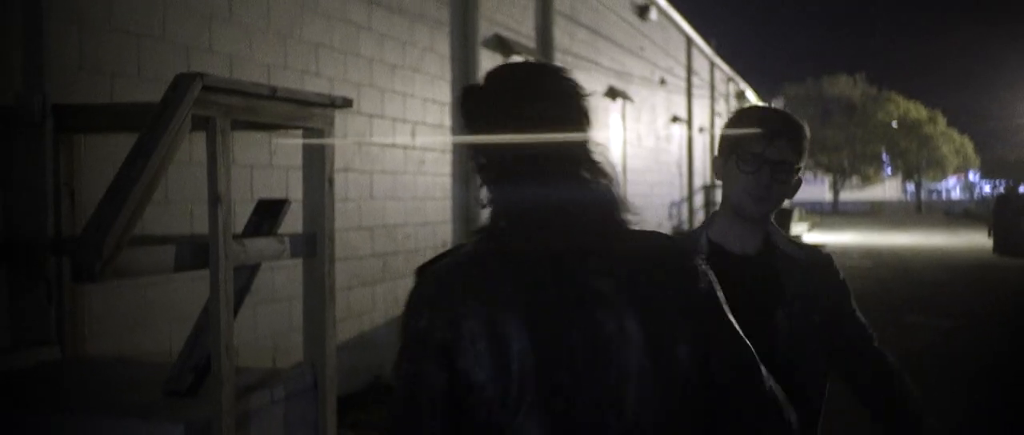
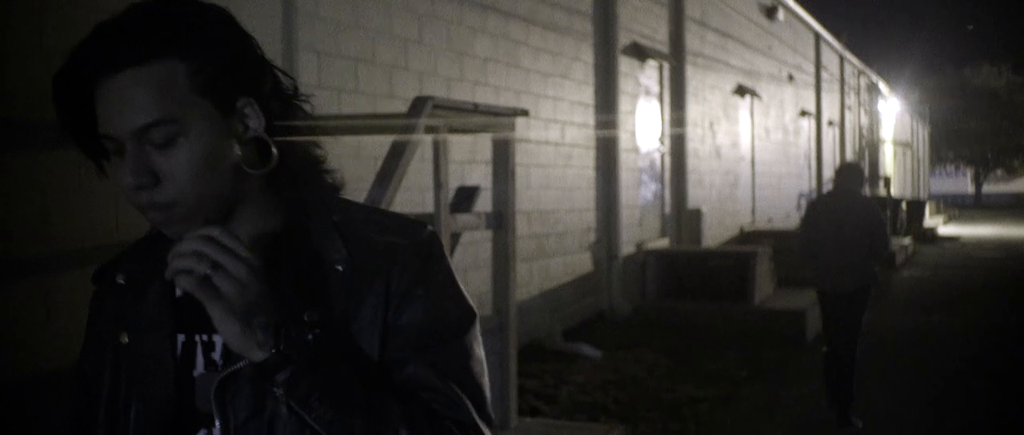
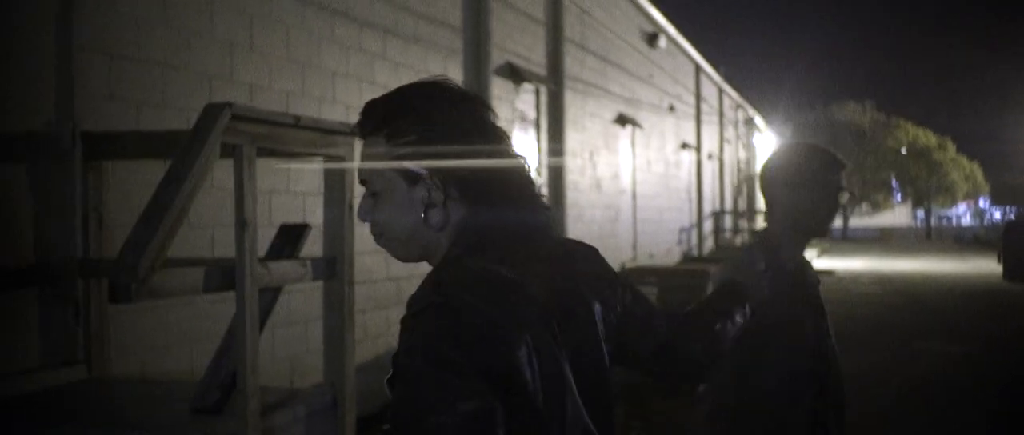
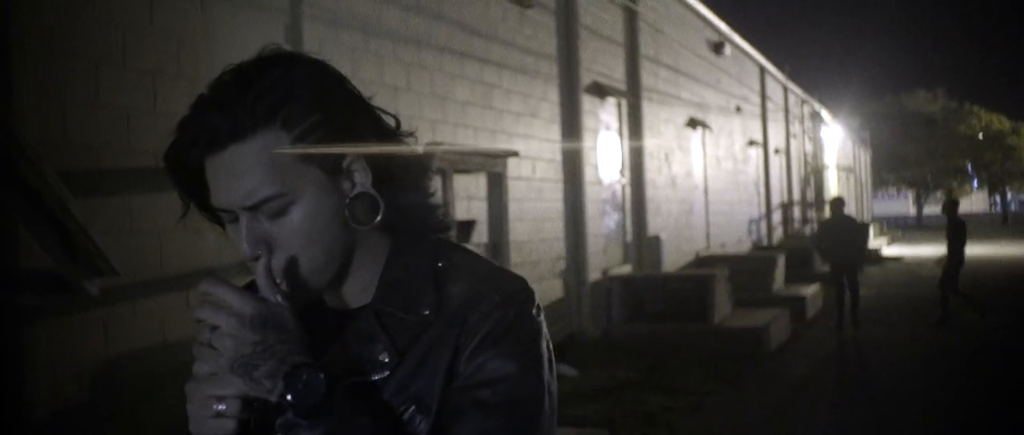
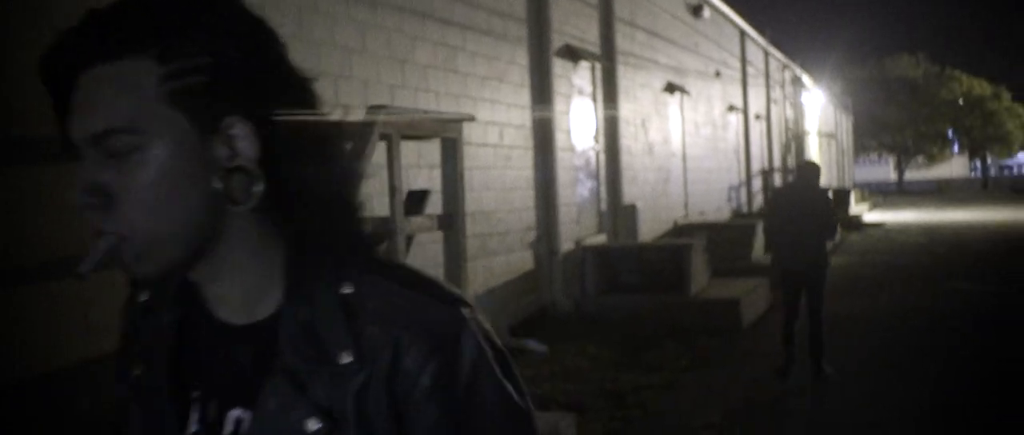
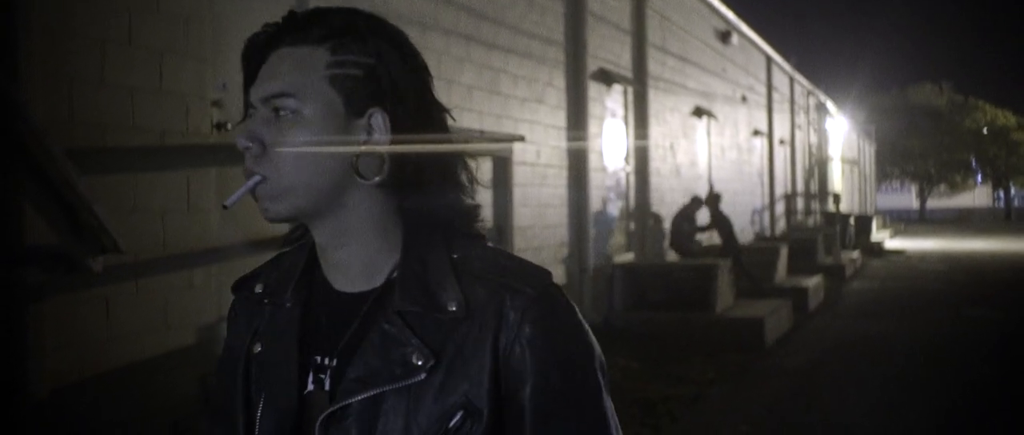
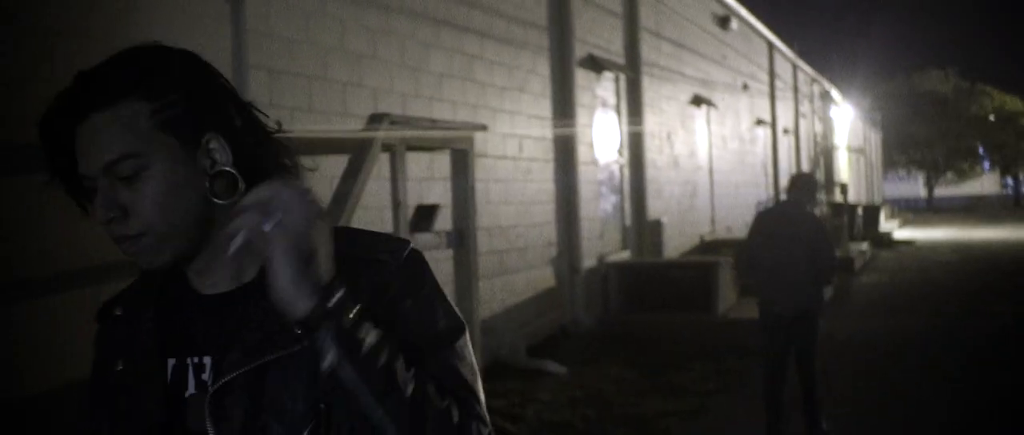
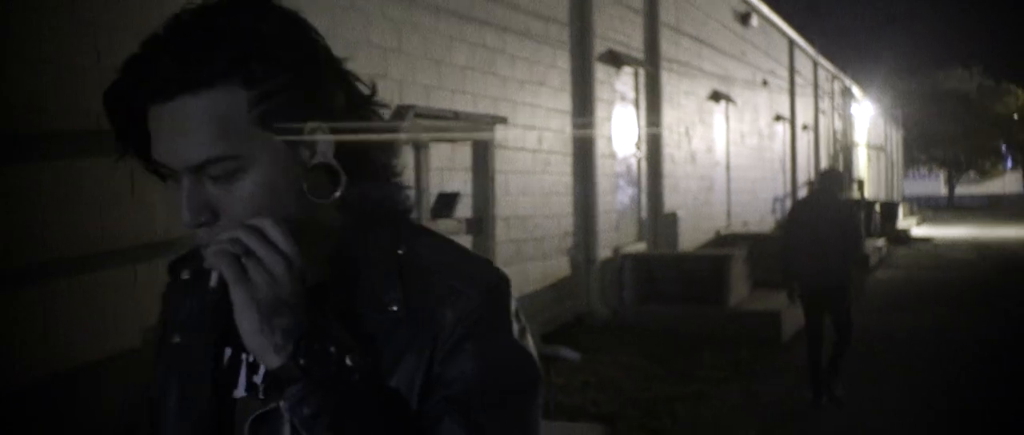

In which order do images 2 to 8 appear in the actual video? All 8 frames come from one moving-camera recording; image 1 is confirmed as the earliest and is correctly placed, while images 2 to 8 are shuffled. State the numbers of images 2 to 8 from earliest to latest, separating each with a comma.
3, 7, 2, 8, 5, 4, 6
